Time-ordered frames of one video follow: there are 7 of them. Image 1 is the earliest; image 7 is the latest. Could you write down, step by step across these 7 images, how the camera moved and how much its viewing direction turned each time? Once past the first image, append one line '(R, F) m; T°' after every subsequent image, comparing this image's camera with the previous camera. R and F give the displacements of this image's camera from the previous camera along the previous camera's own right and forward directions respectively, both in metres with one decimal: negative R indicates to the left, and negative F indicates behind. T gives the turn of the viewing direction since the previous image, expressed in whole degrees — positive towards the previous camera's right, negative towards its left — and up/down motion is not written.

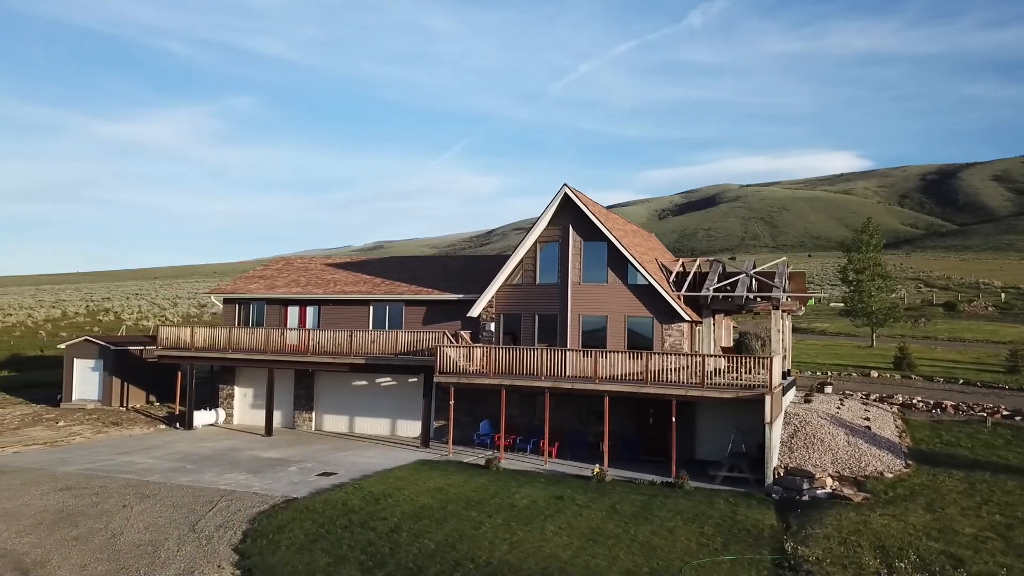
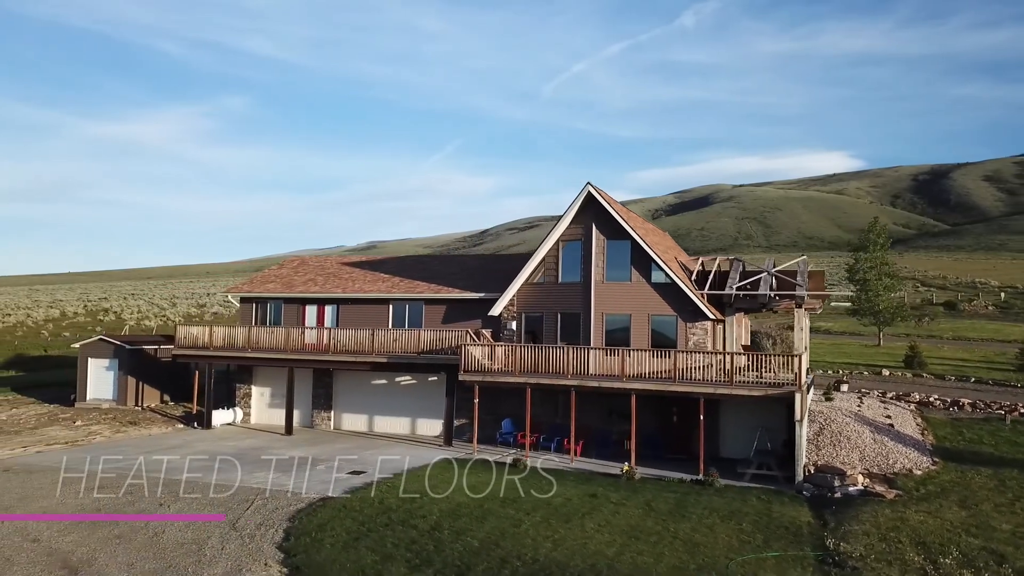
(-0.8, 0.0) m; 0°
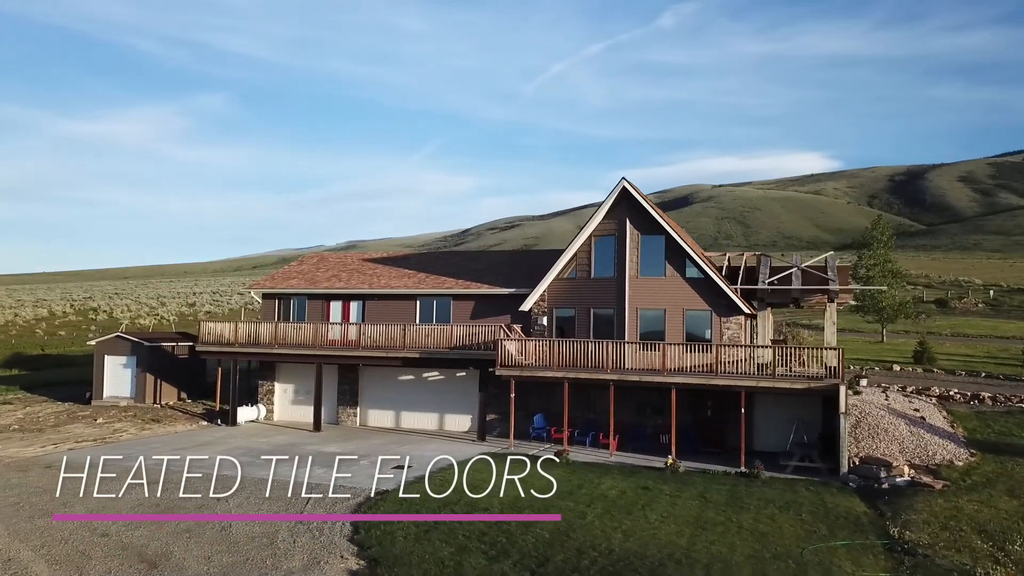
(-1.5, 0.0) m; +1°
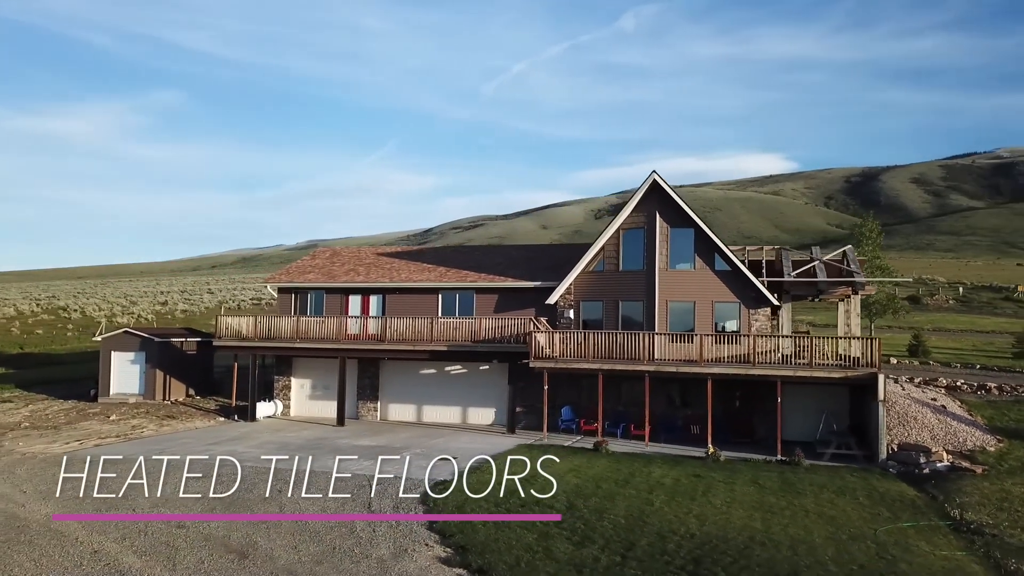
(-1.9, 0.0) m; +3°
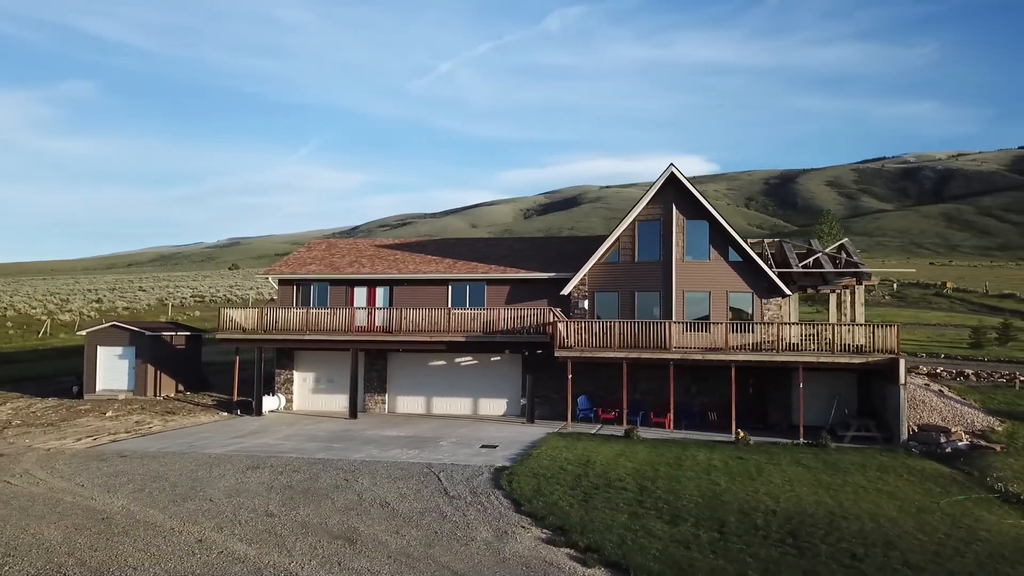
(-2.6, 0.0) m; +5°
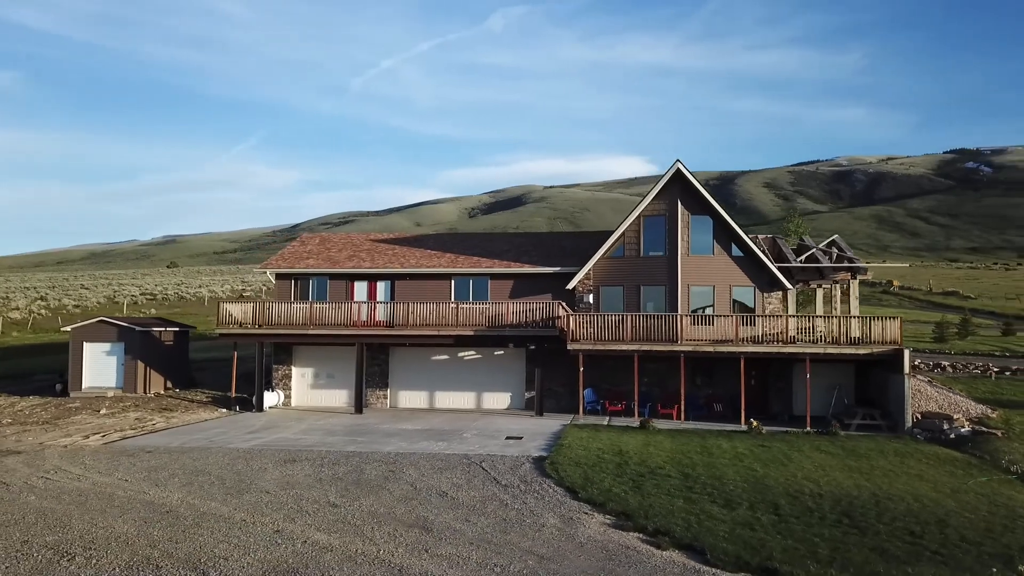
(-1.9, -0.1) m; +4°
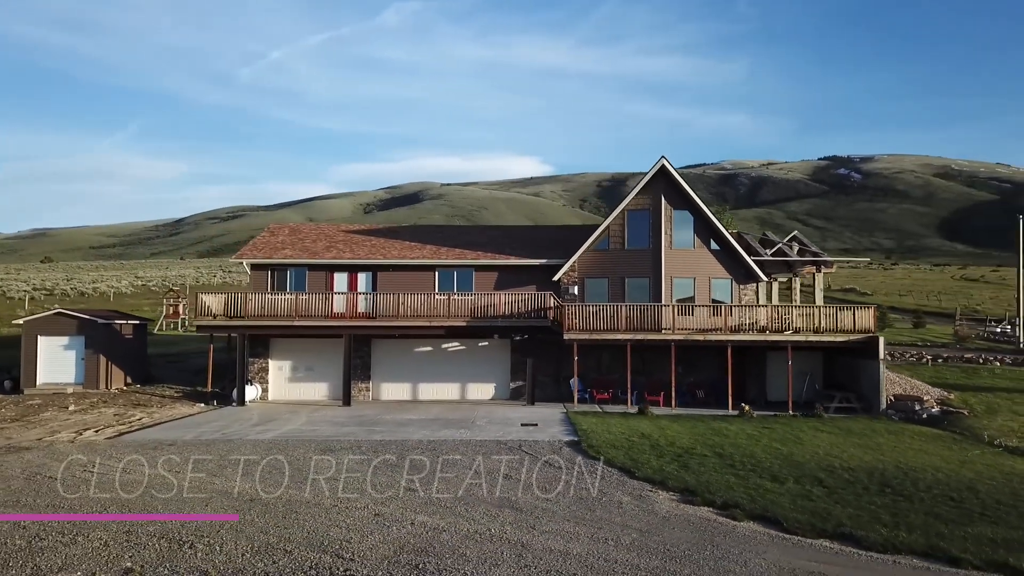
(-2.8, -0.1) m; +7°
